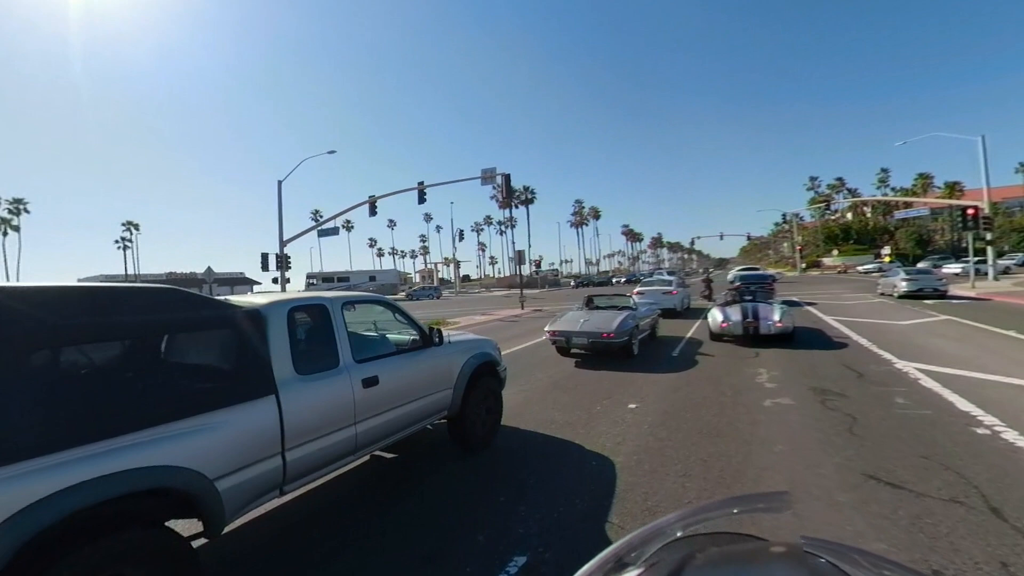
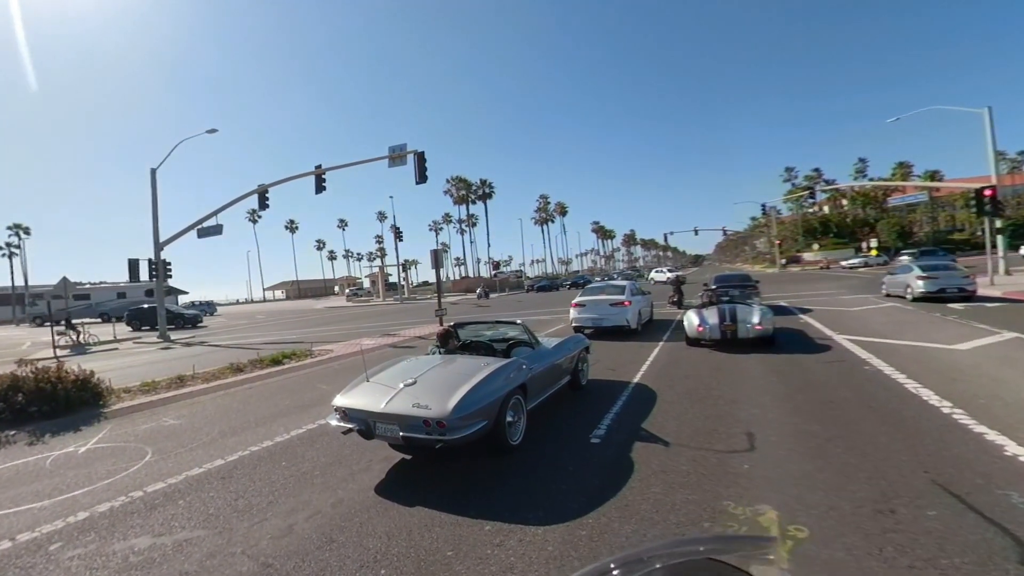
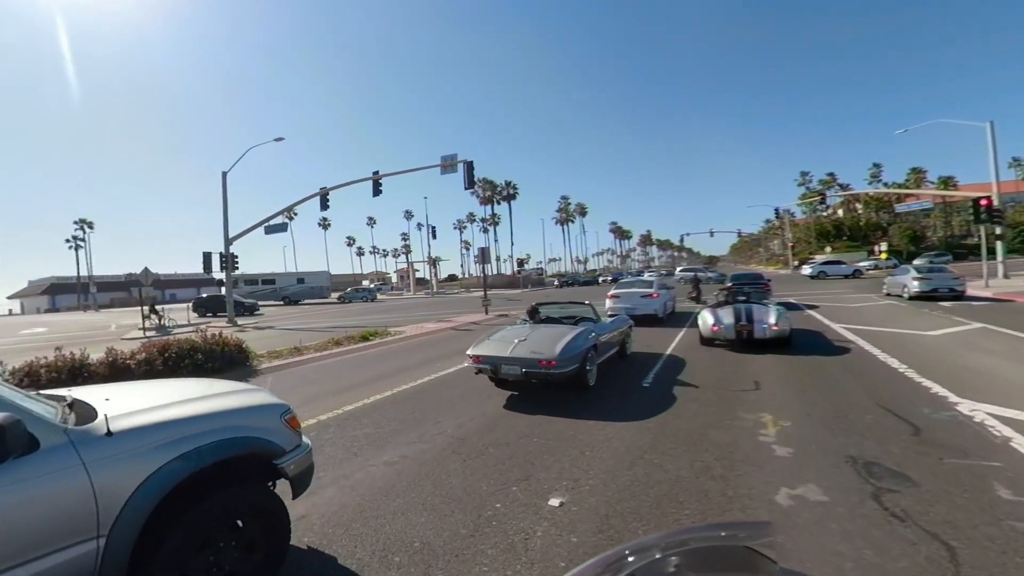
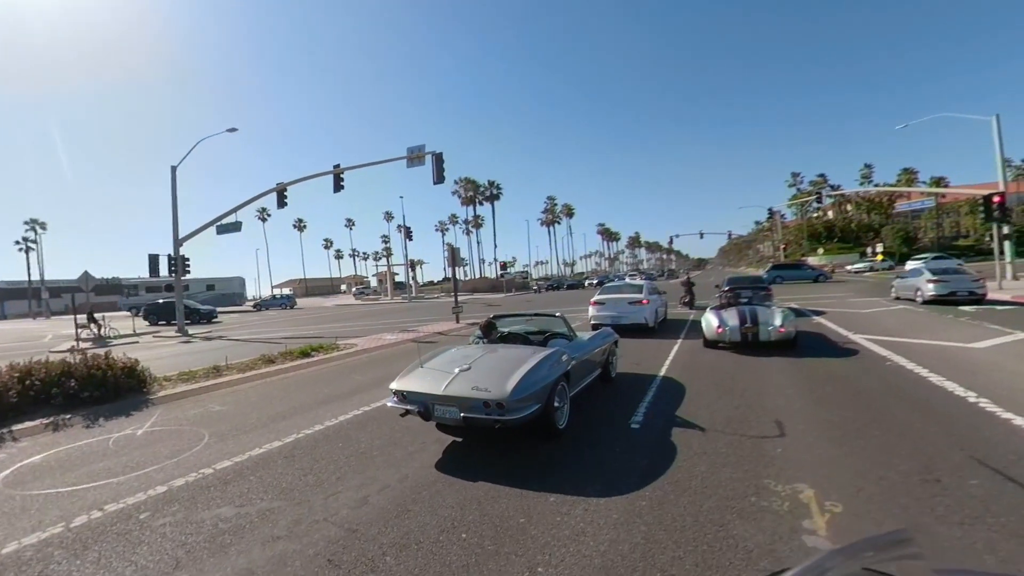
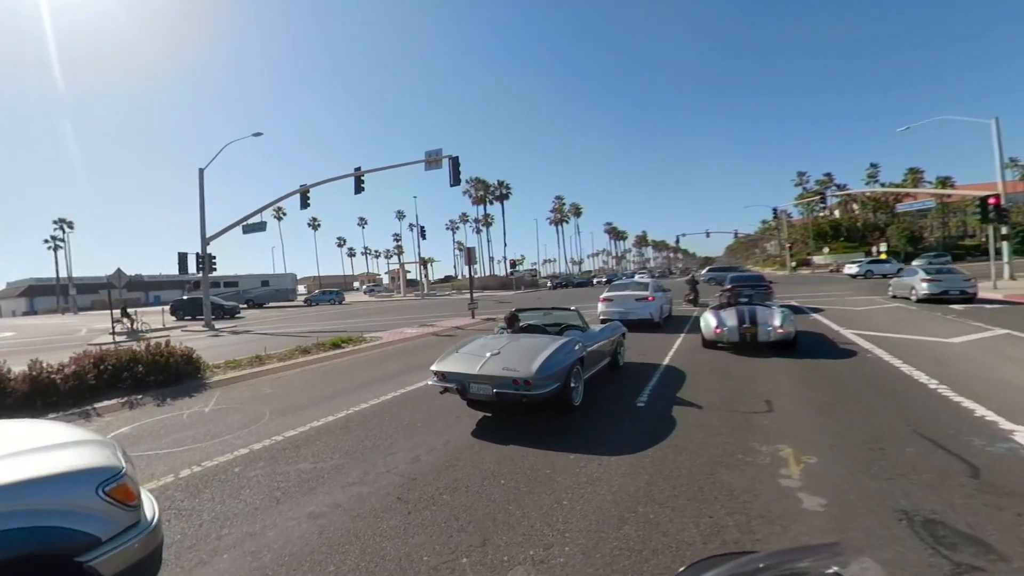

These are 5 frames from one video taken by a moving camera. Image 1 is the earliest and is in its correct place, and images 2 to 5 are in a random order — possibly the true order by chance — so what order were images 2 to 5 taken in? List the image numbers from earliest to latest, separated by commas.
3, 5, 4, 2
